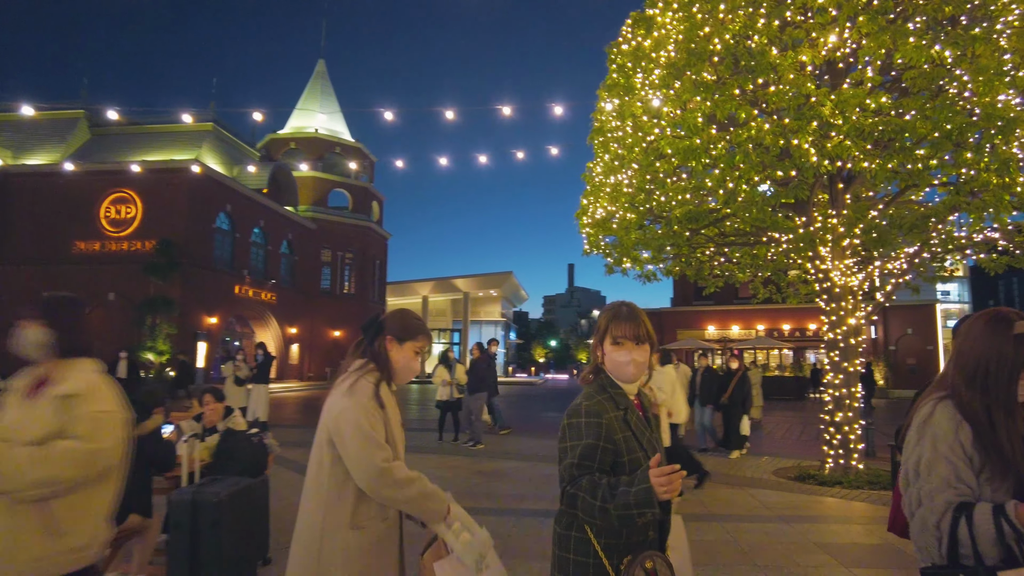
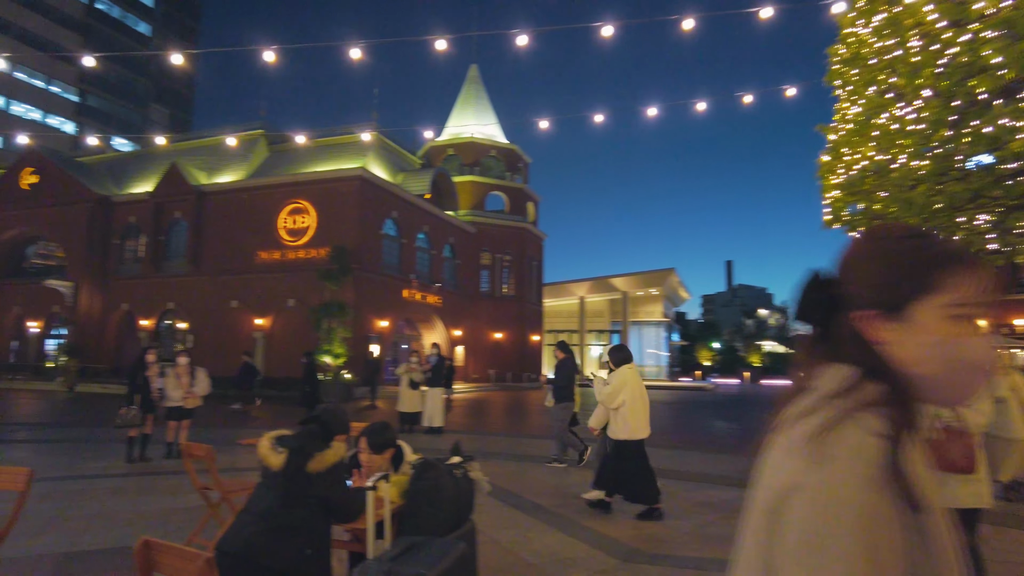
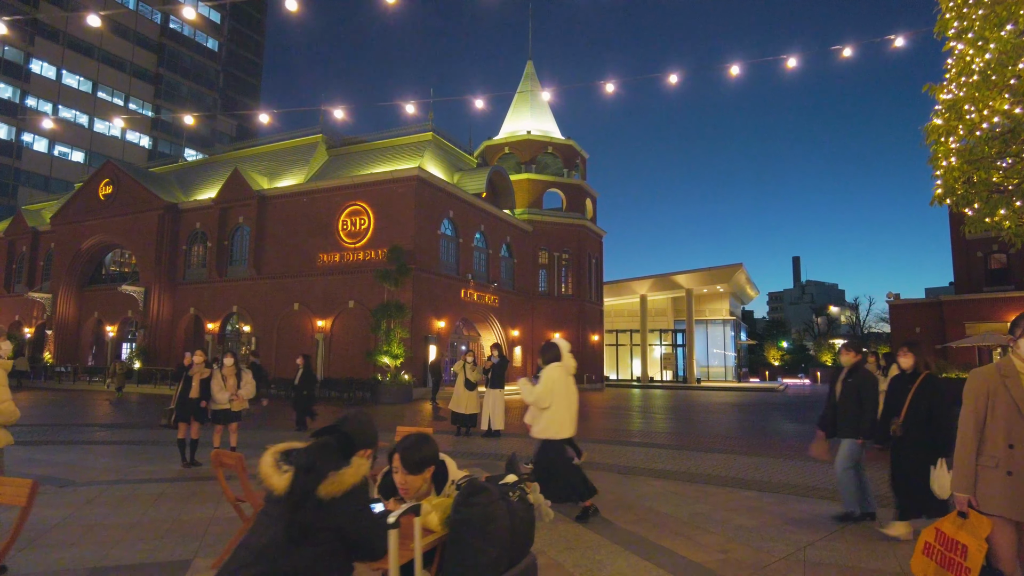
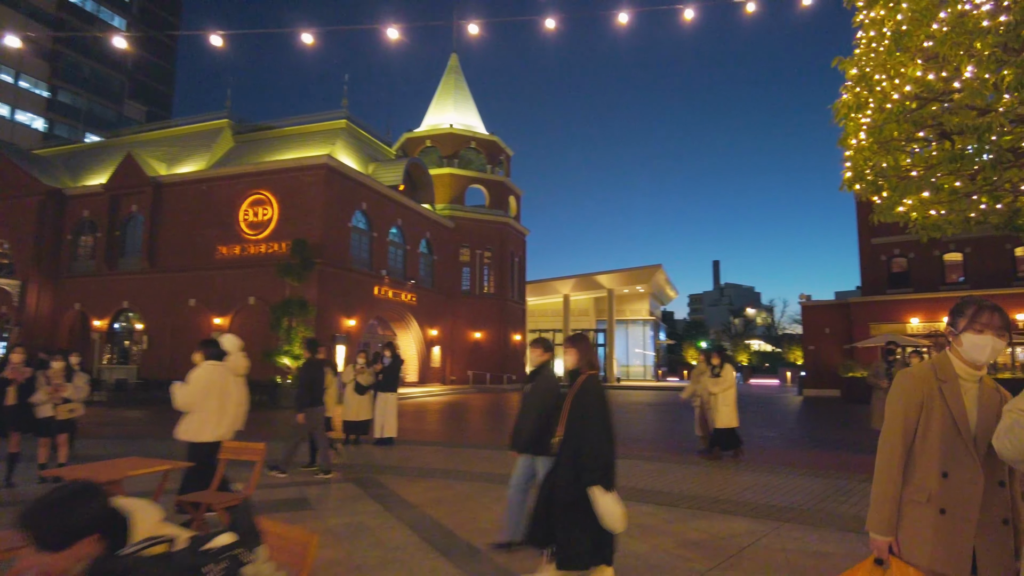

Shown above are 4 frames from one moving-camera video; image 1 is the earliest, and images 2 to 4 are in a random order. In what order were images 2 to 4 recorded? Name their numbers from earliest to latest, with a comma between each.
2, 3, 4
